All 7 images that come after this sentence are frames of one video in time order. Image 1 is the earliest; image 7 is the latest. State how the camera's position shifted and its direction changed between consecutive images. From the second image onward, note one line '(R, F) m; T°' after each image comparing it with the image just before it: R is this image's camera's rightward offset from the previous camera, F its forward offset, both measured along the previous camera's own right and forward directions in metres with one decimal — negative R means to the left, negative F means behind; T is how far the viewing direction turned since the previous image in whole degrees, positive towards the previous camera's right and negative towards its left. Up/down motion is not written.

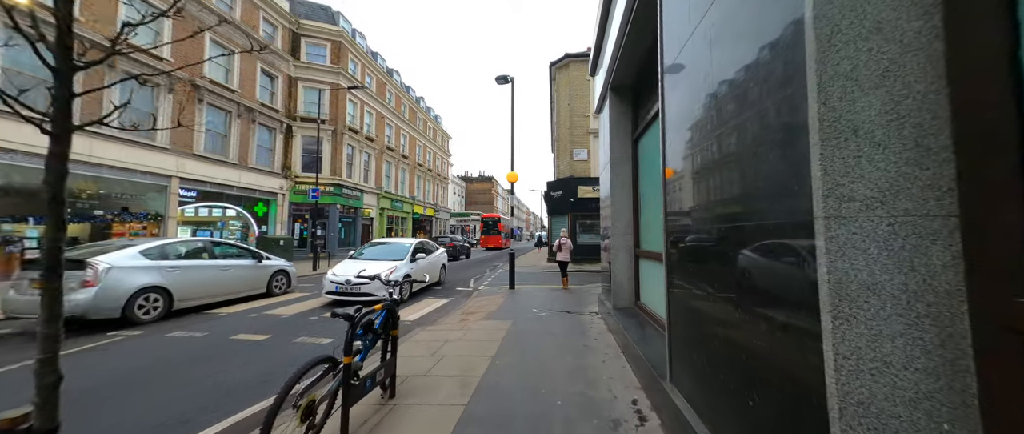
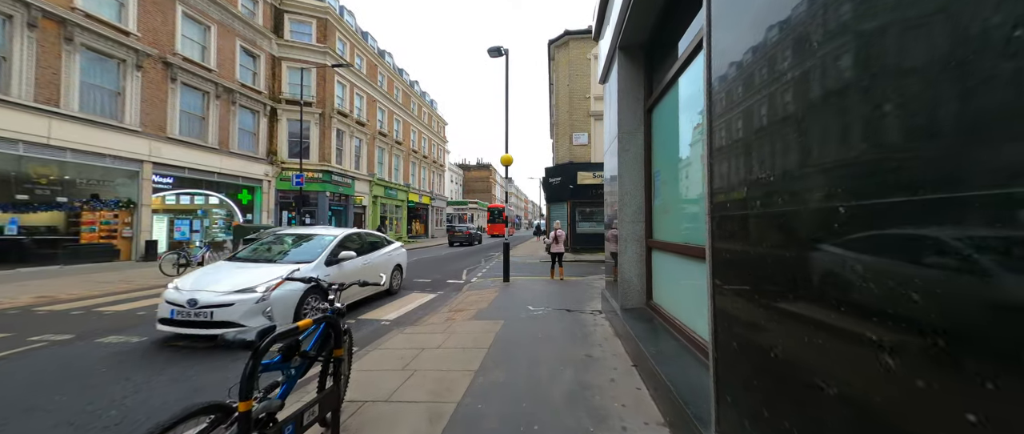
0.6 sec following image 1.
(+0.1, +0.9) m; 0°
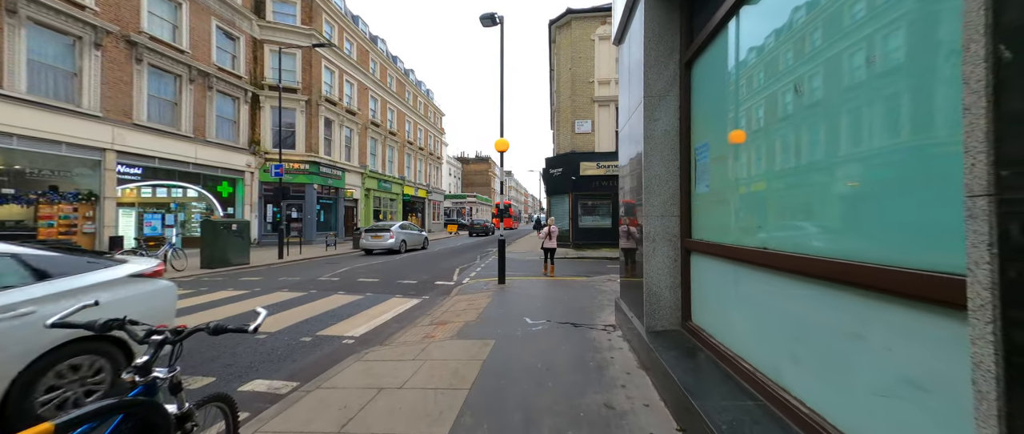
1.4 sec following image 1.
(+0.1, +1.3) m; 0°
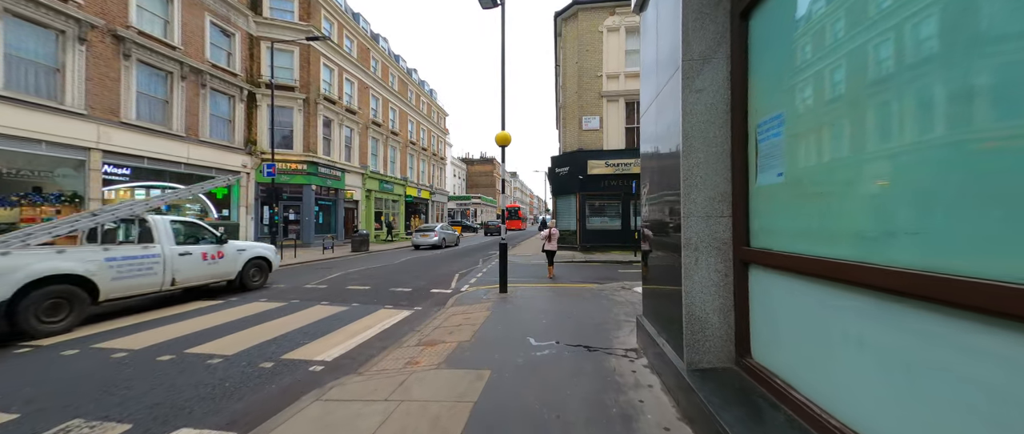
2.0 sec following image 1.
(+0.1, +0.9) m; -1°
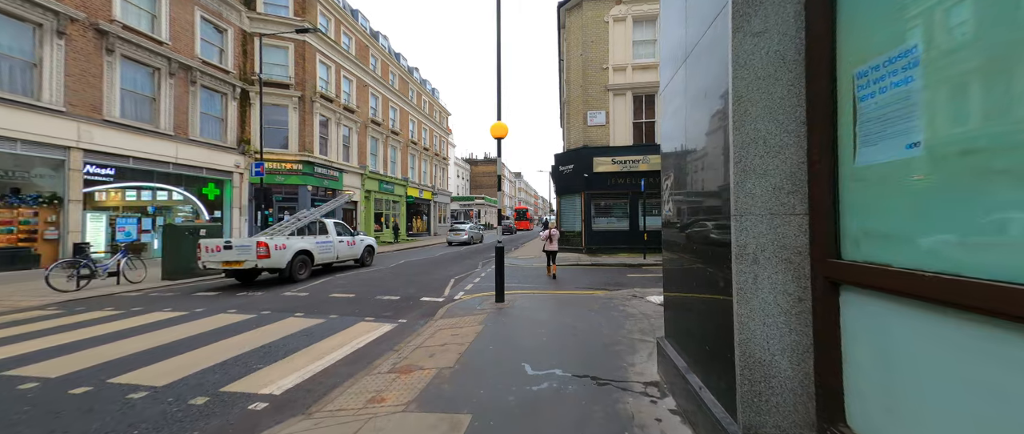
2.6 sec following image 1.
(+0.2, +0.9) m; -1°
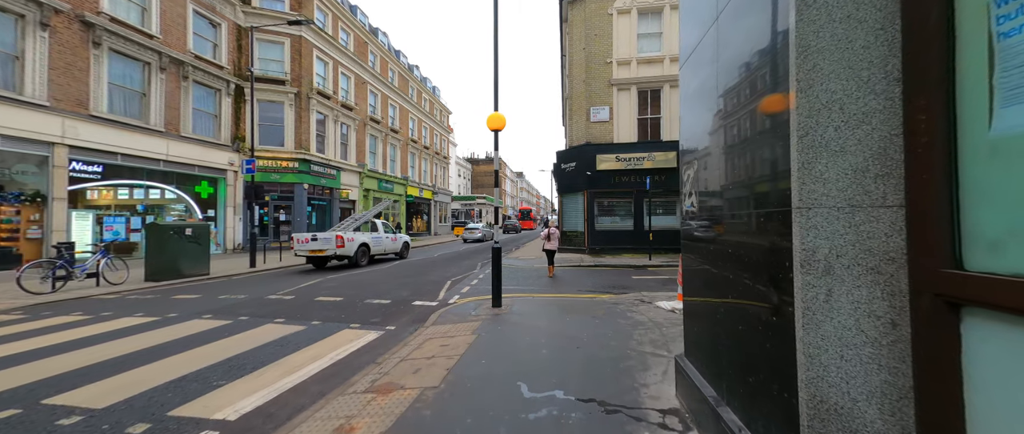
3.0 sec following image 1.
(+0.1, +0.5) m; 0°
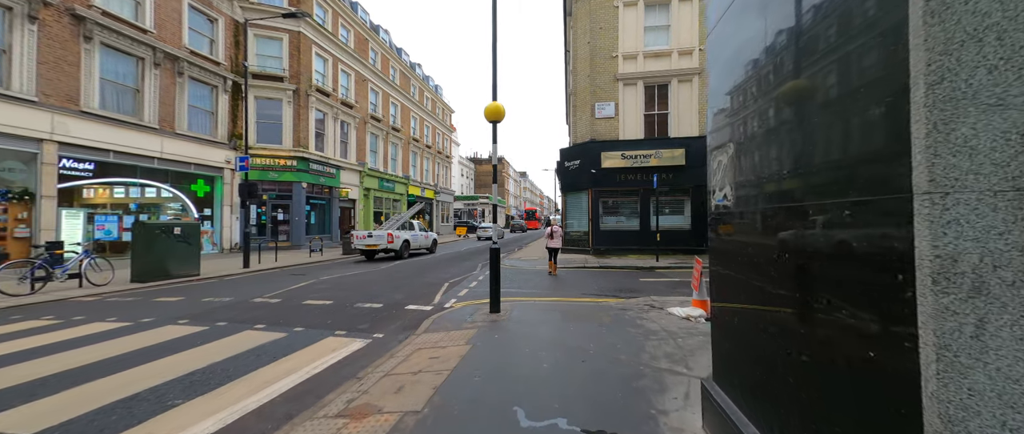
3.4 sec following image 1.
(+0.1, +0.5) m; -1°
